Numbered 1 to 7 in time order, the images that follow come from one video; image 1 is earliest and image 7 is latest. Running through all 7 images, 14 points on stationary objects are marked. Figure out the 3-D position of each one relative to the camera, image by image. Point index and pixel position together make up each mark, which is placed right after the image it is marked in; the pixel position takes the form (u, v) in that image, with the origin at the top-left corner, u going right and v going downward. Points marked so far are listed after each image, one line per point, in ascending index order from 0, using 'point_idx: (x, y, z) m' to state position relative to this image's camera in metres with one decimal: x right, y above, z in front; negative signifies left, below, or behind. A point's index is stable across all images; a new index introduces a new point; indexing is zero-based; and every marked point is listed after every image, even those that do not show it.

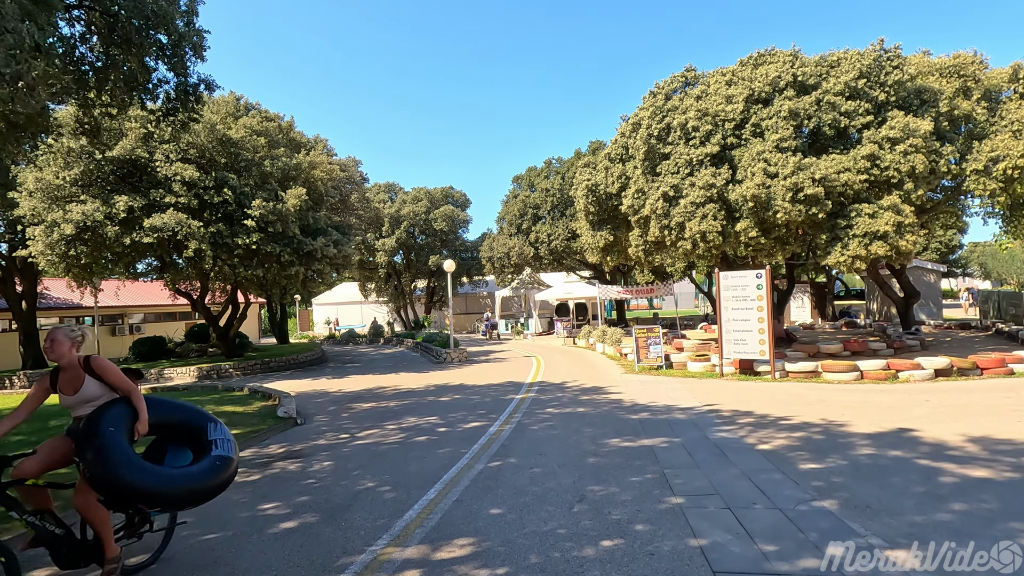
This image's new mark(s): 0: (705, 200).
0: (+5.7, +2.6, +15.9) m
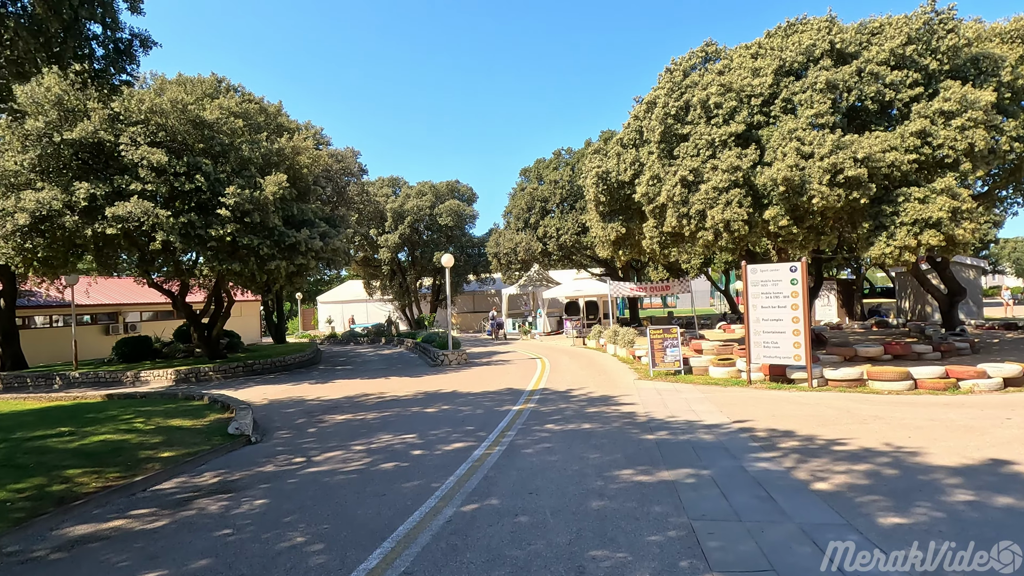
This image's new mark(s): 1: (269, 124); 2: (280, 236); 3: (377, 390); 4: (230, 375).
0: (+5.7, +2.7, +14.1) m
1: (-8.0, +5.4, +17.9) m
2: (-6.8, +1.5, +16.0) m
3: (-3.4, -2.6, +13.6) m
4: (-9.1, -2.8, +17.6) m
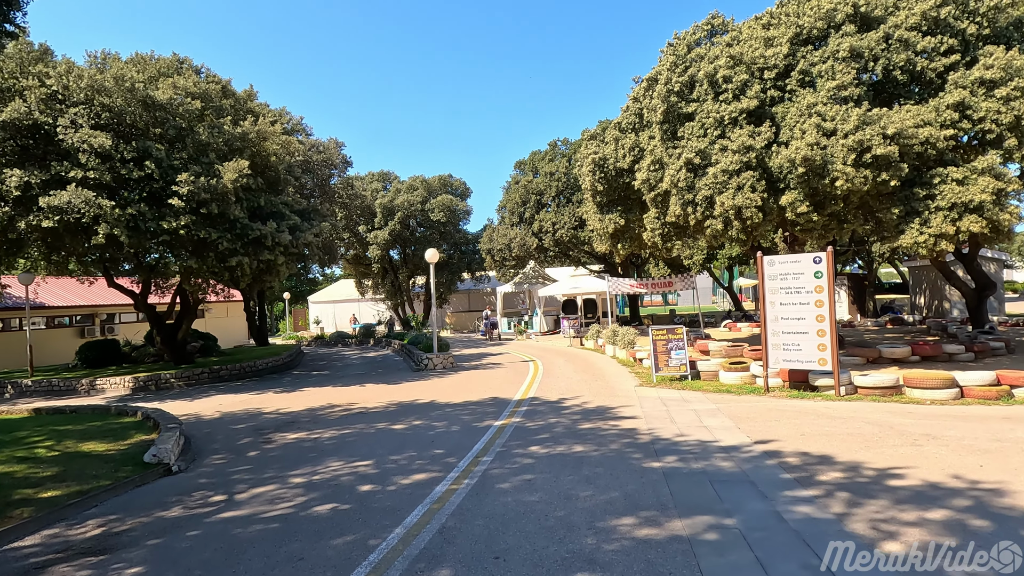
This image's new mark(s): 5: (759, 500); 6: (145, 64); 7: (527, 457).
0: (+5.3, +2.8, +12.6) m
1: (-8.3, +5.4, +16.4) m
2: (-7.2, +1.6, +14.5) m
3: (-3.7, -2.5, +12.2) m
4: (-9.4, -2.8, +16.1) m
5: (+2.4, -2.0, +5.3) m
6: (-9.9, +6.0, +14.6) m
7: (+0.2, -2.2, +7.2) m
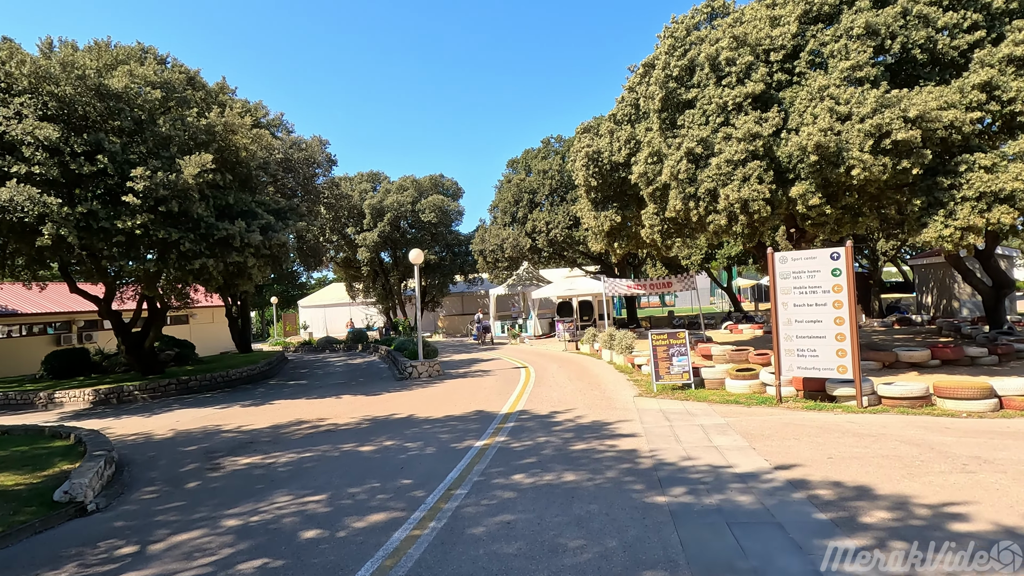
0: (+5.0, +2.8, +11.6) m
1: (-8.7, +5.3, +15.3) m
2: (-7.5, +1.5, +13.4) m
3: (-4.0, -2.6, +11.0) m
4: (-9.7, -2.9, +15.0) m
5: (+2.2, -2.0, +4.2) m
6: (-10.2, +5.9, +13.5) m
7: (0.0, -2.2, +6.1) m
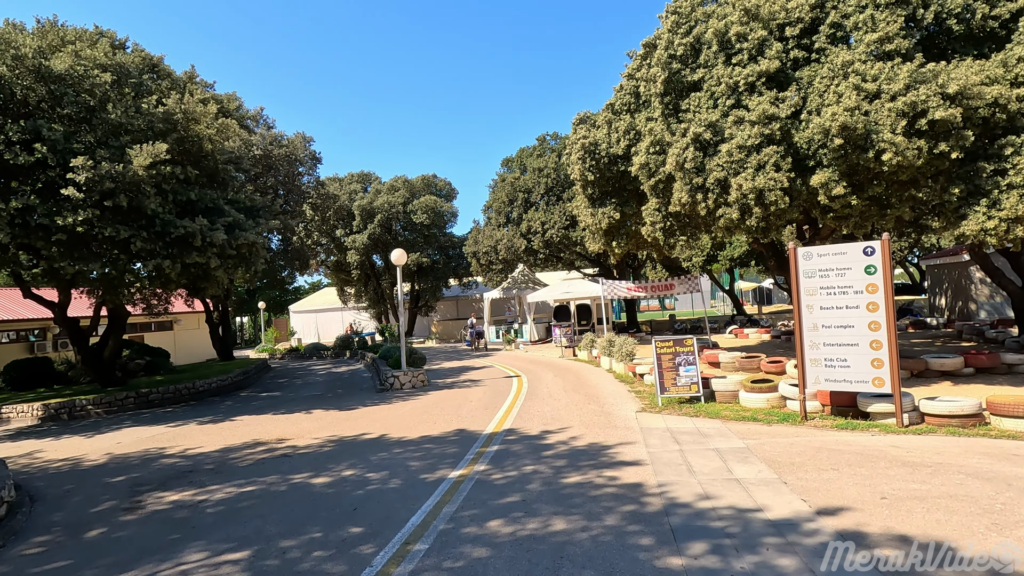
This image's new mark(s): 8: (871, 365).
0: (+4.8, +2.8, +10.4) m
1: (-9.0, +5.2, +14.1) m
2: (-7.7, +1.4, +12.1) m
3: (-4.2, -2.6, +9.7) m
4: (-10.0, -3.0, +13.6) m
5: (+1.9, -2.0, +2.9) m
6: (-10.5, +5.8, +12.3) m
7: (-0.3, -2.2, +4.8) m
8: (+5.3, -1.1, +8.0) m
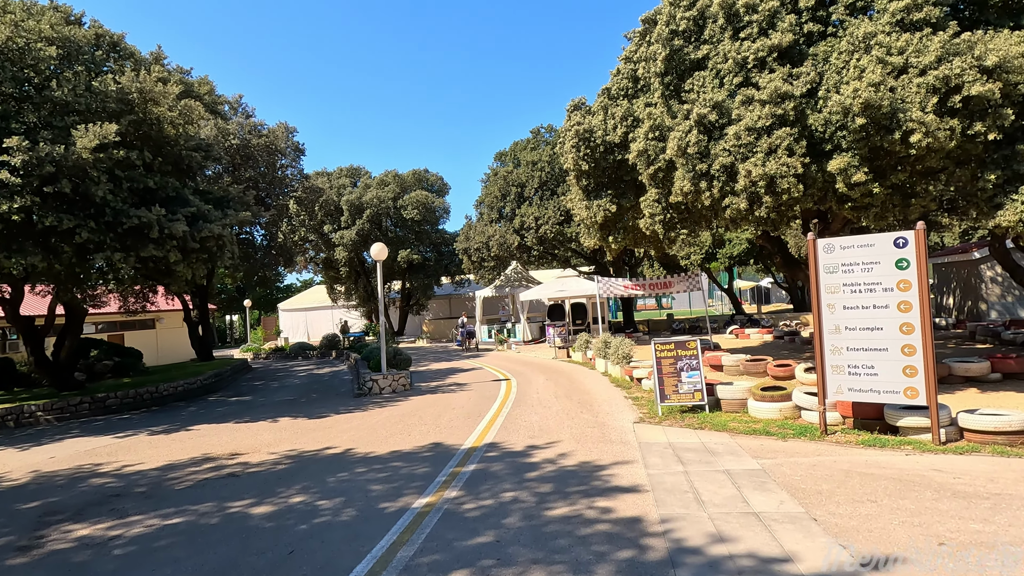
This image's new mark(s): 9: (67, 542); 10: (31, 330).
0: (+4.5, +2.9, +9.3) m
1: (-9.3, +5.3, +13.0) m
2: (-8.0, +1.5, +11.0) m
3: (-4.5, -2.6, +8.7) m
4: (-10.3, -2.9, +12.5) m
5: (+1.7, -2.0, +1.9) m
6: (-10.8, +5.9, +11.2) m
7: (-0.5, -2.2, +3.8) m
8: (+5.0, -1.1, +7.0) m
9: (-4.3, -2.5, +5.3) m
10: (-12.6, -1.1, +14.3) m
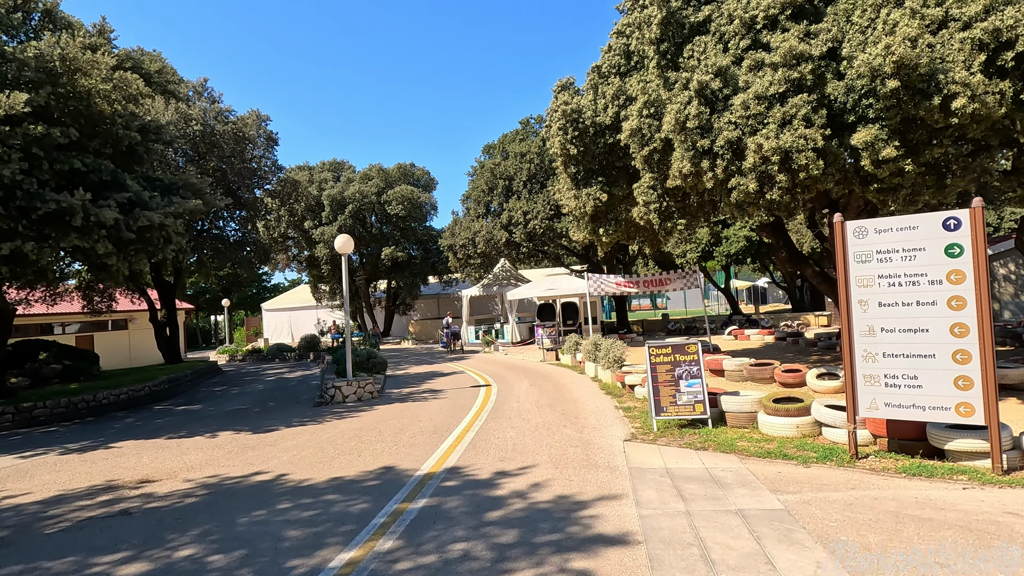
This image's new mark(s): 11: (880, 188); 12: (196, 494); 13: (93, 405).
0: (+4.1, +2.9, +8.0) m
1: (-9.7, +5.4, +11.5) m
2: (-8.4, +1.5, +9.6) m
3: (-4.9, -2.5, +7.3) m
4: (-10.7, -2.9, +11.1) m
5: (+1.3, -1.9, +0.6) m
6: (-11.2, +6.0, +9.7) m
7: (-0.9, -2.1, +2.4) m
8: (+4.6, -1.0, +5.6) m
9: (-4.7, -2.4, +3.9) m
10: (-13.1, -1.0, +12.8) m
11: (+5.7, +1.6, +8.5) m
12: (-3.6, -2.4, +6.3) m
13: (-9.8, -2.7, +12.8) m
